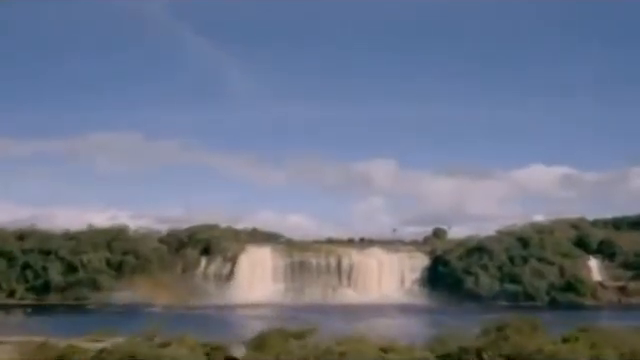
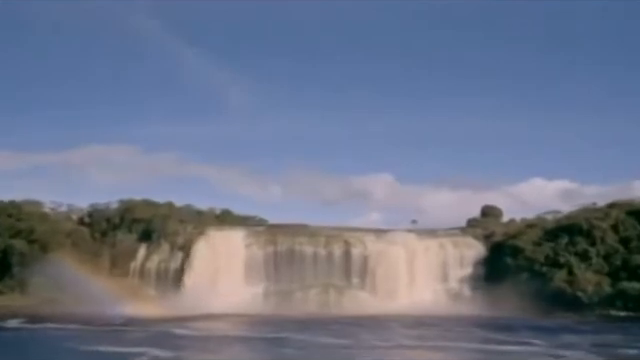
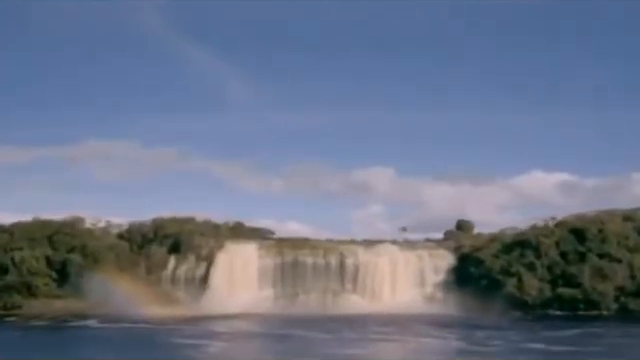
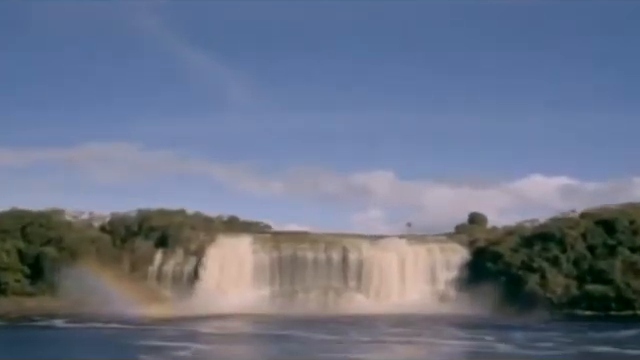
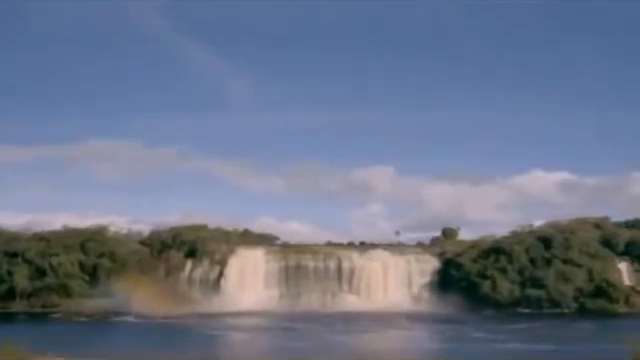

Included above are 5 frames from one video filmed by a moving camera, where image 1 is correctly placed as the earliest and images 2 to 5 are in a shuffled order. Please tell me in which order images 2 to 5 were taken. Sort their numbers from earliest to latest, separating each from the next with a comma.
5, 3, 4, 2
